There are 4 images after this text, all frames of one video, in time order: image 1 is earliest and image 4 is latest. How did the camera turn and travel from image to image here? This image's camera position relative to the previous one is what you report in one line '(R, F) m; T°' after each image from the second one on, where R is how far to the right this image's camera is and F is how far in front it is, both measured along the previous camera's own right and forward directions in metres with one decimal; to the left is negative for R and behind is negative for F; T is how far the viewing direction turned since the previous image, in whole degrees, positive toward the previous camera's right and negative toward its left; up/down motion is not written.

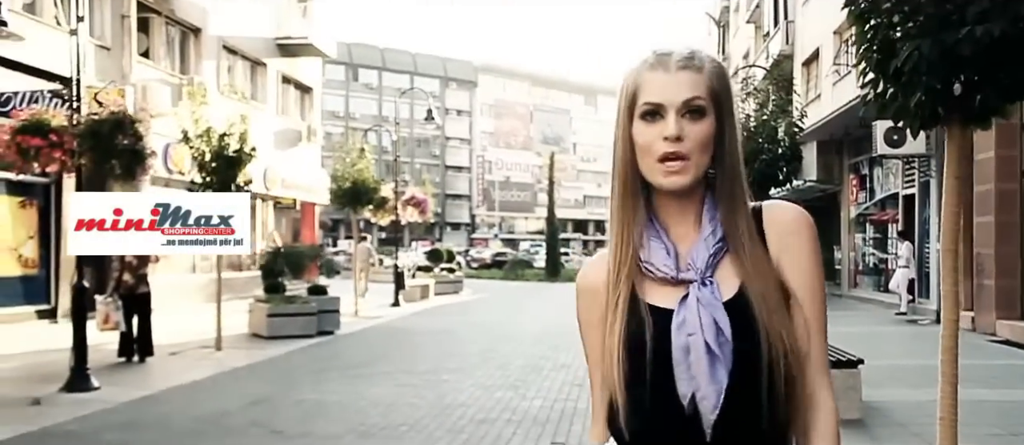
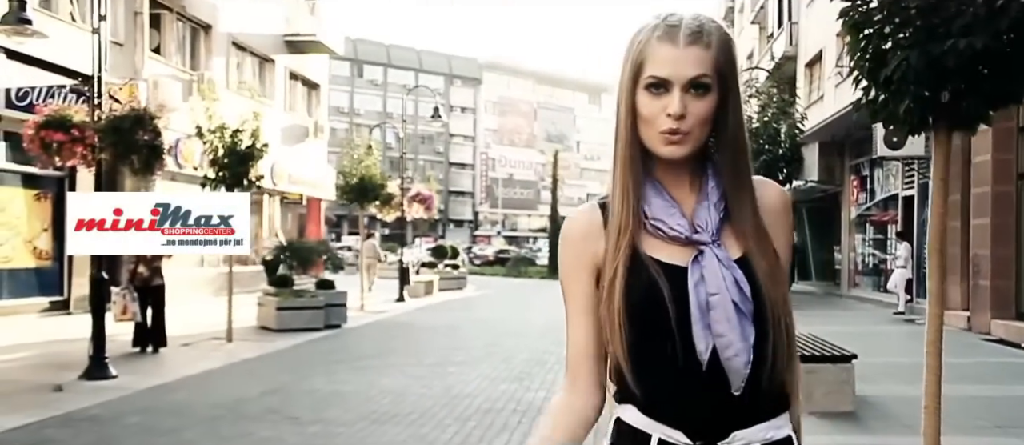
(0.0, -0.3) m; 0°
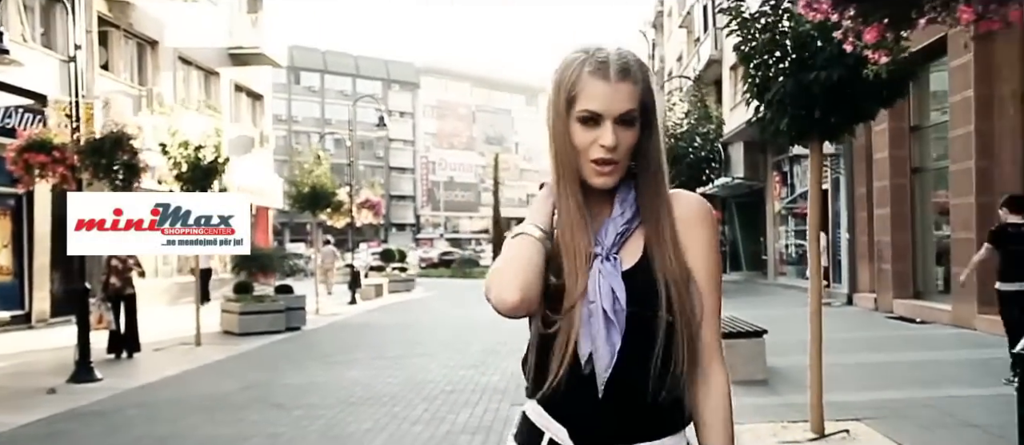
(-0.2, -1.2) m; +4°
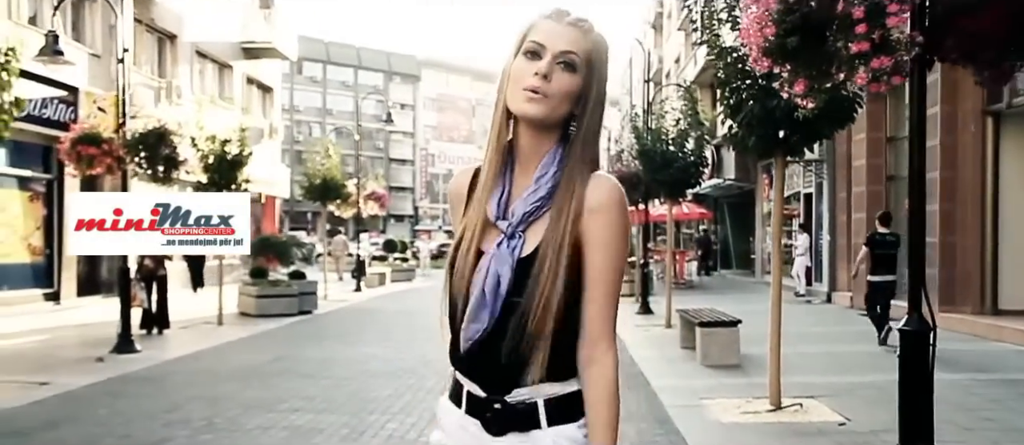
(-0.1, -1.2) m; 0°
